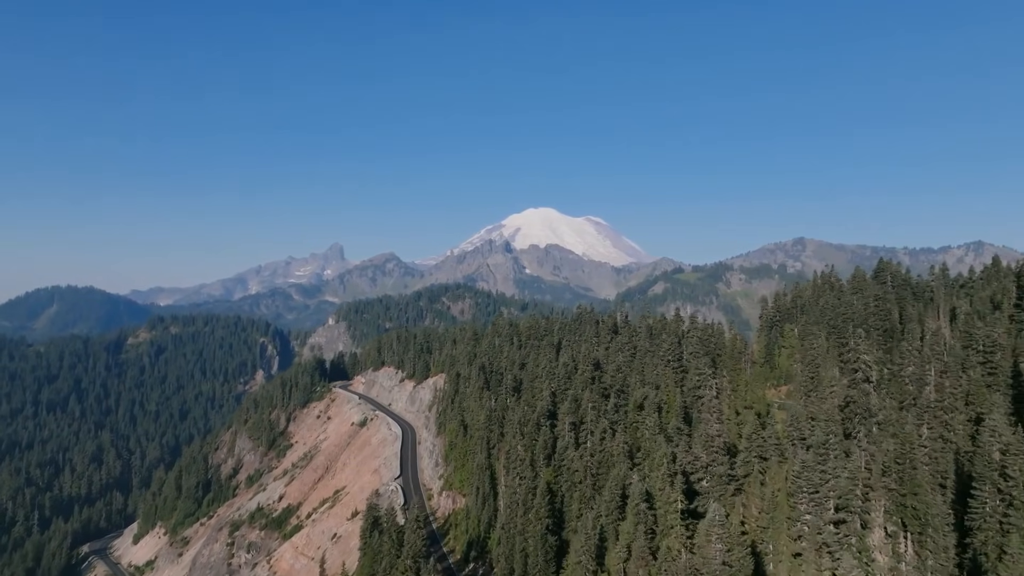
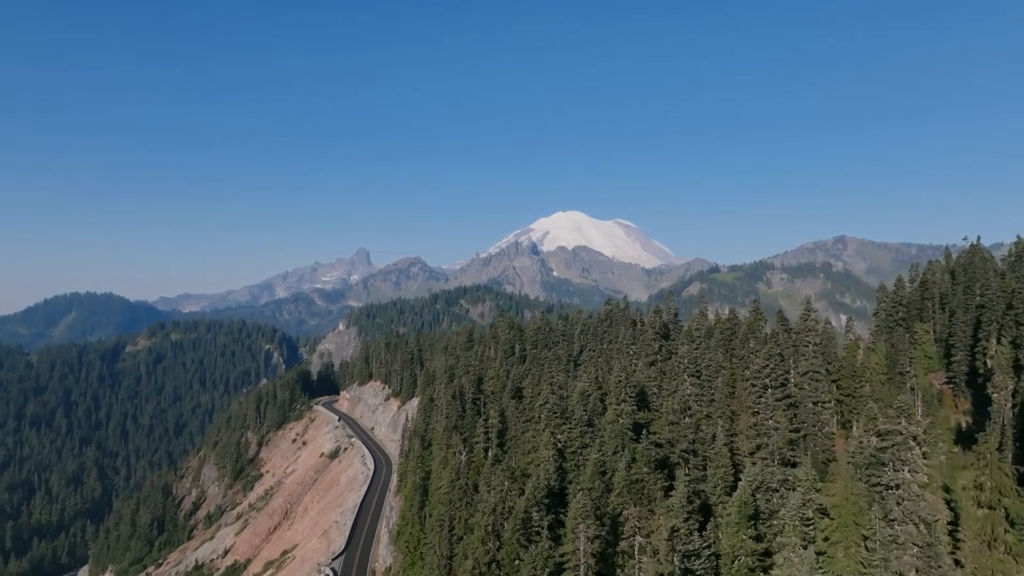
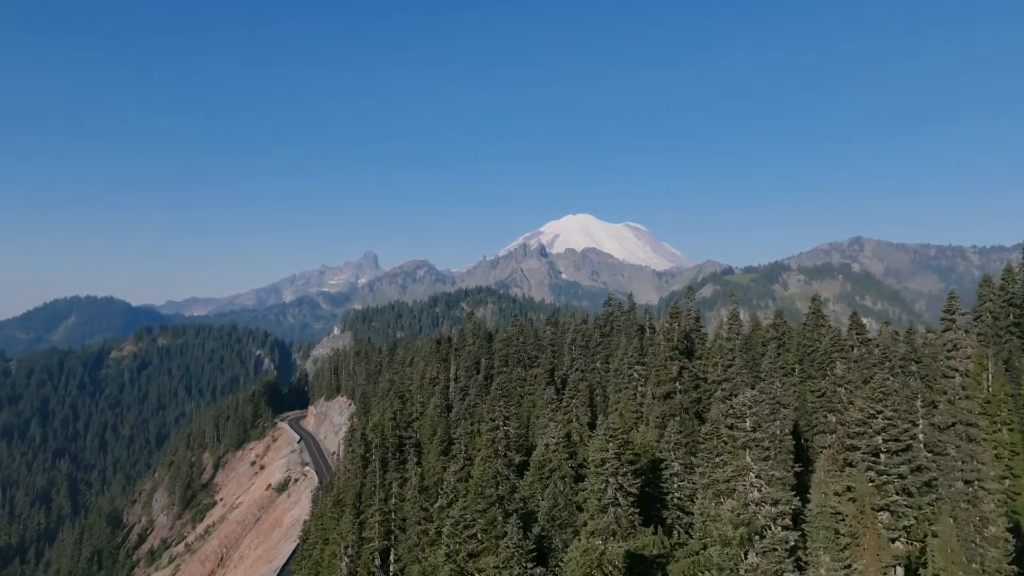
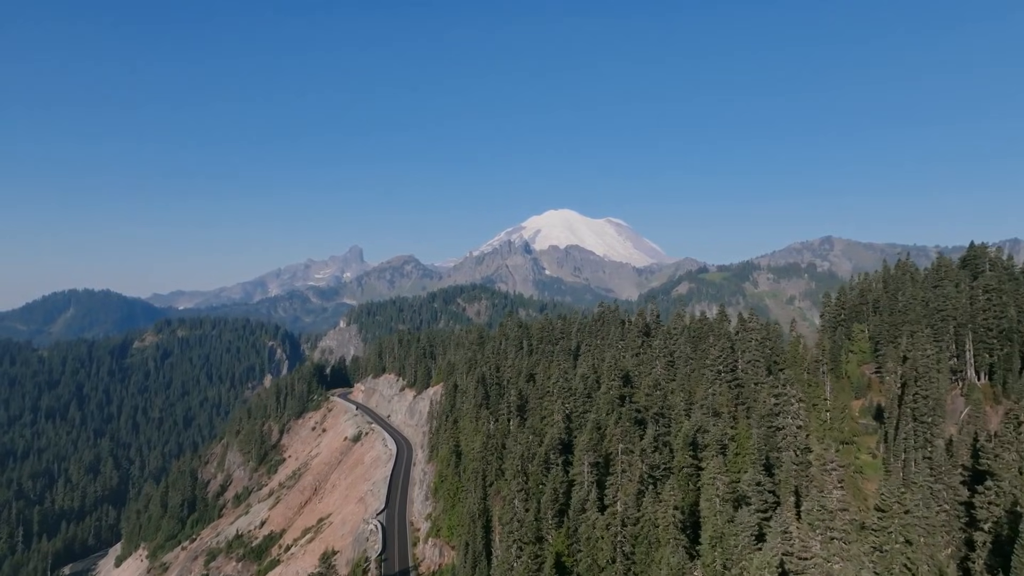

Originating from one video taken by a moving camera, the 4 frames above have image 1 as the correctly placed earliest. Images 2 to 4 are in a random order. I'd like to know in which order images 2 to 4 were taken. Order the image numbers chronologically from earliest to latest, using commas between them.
4, 2, 3
